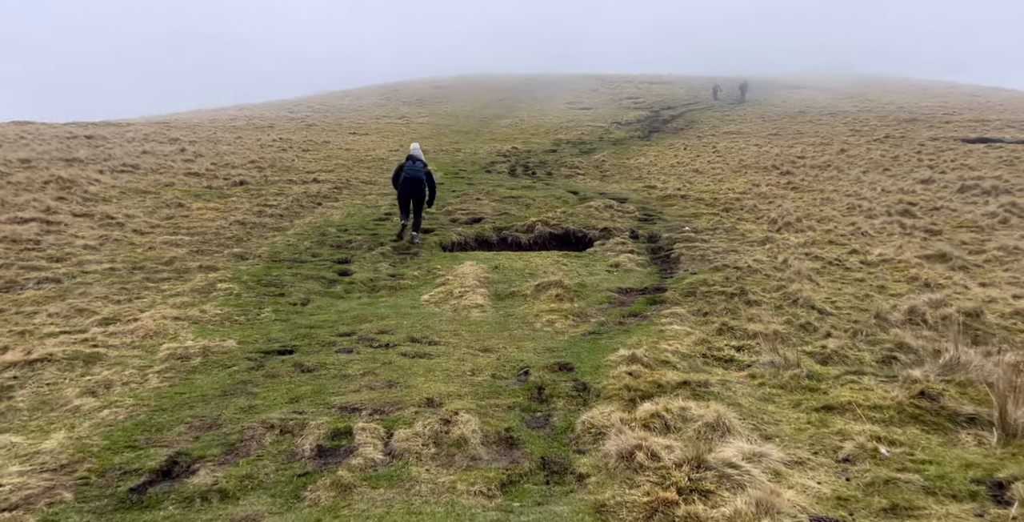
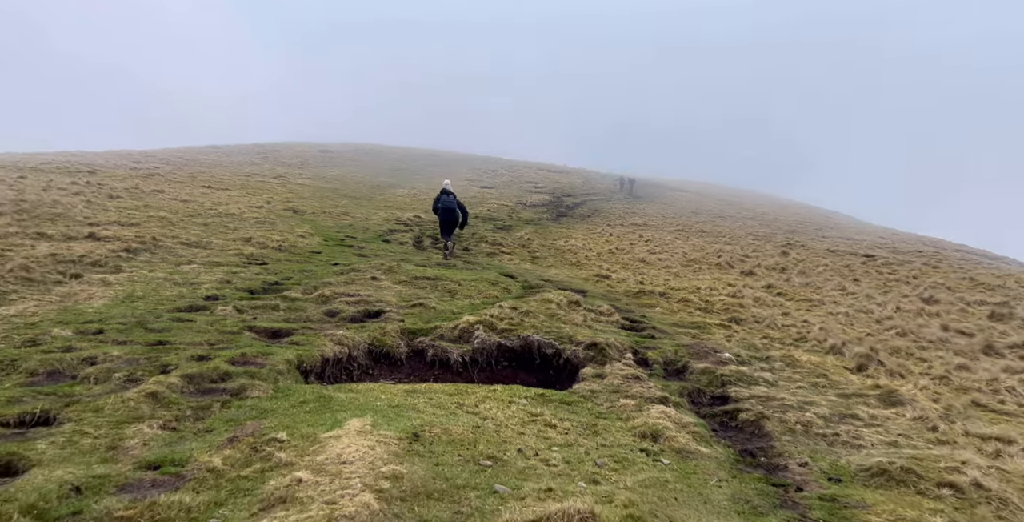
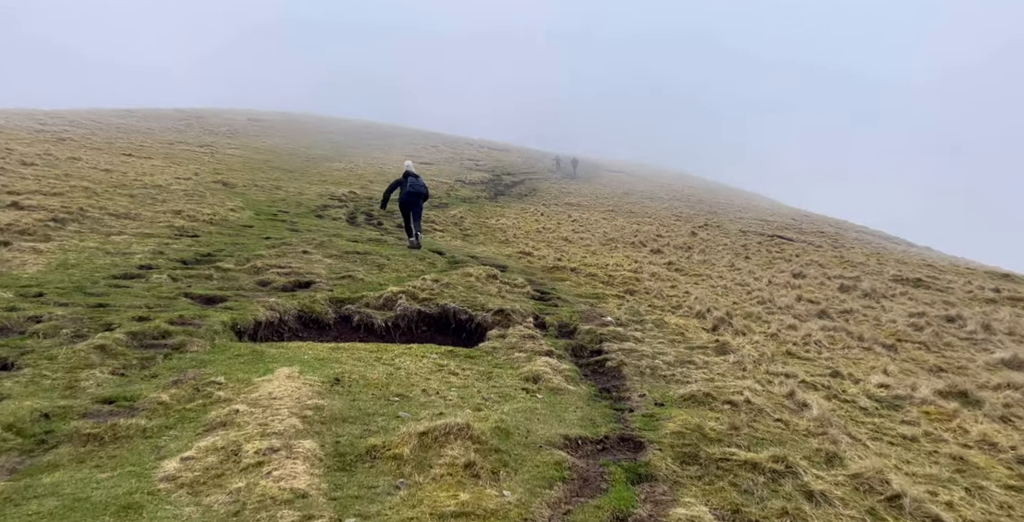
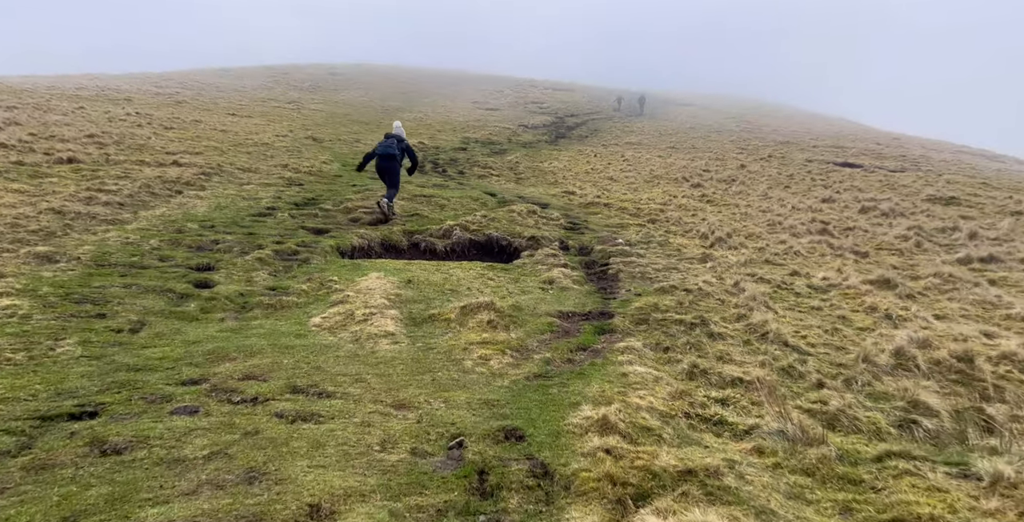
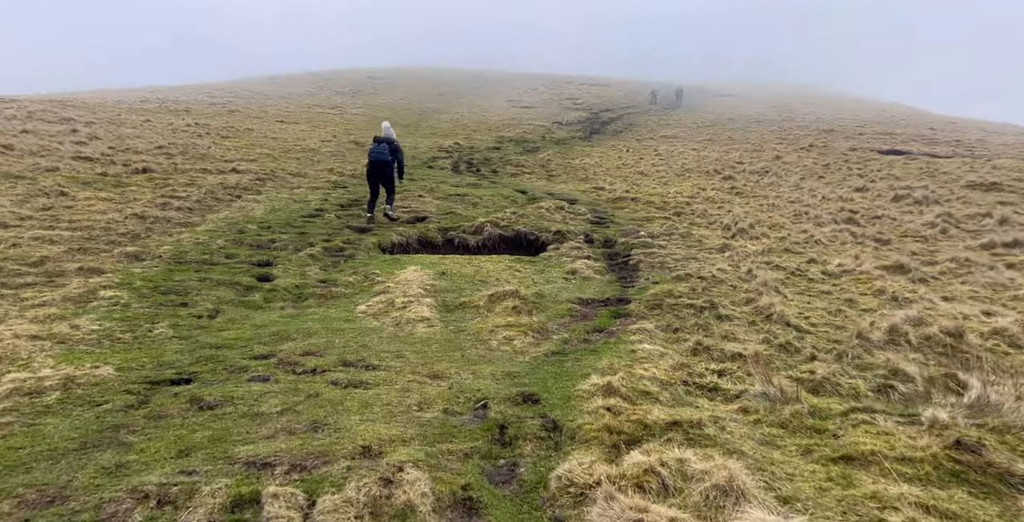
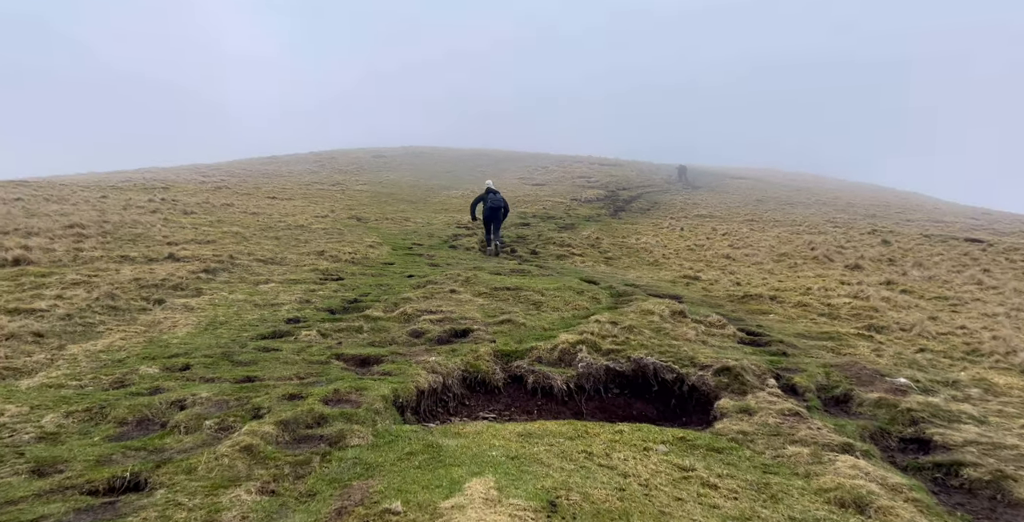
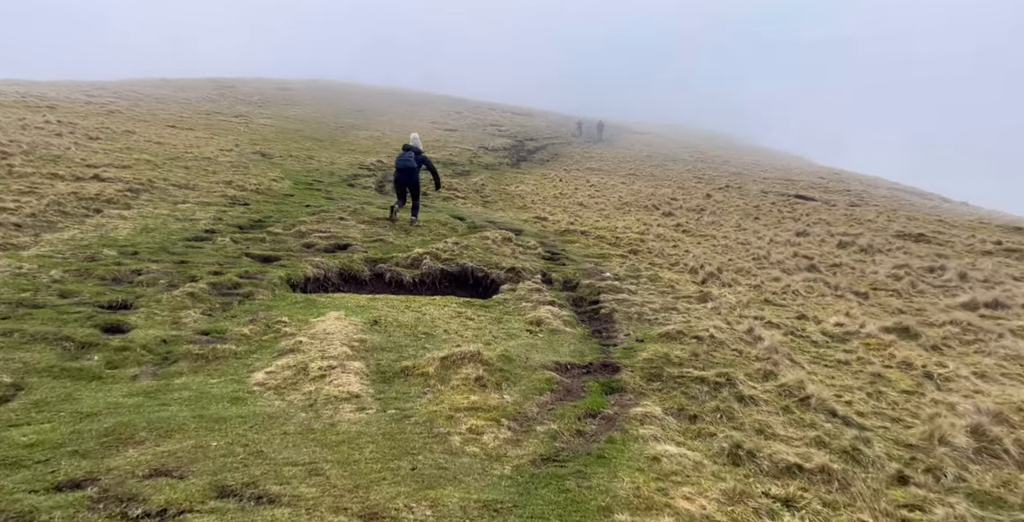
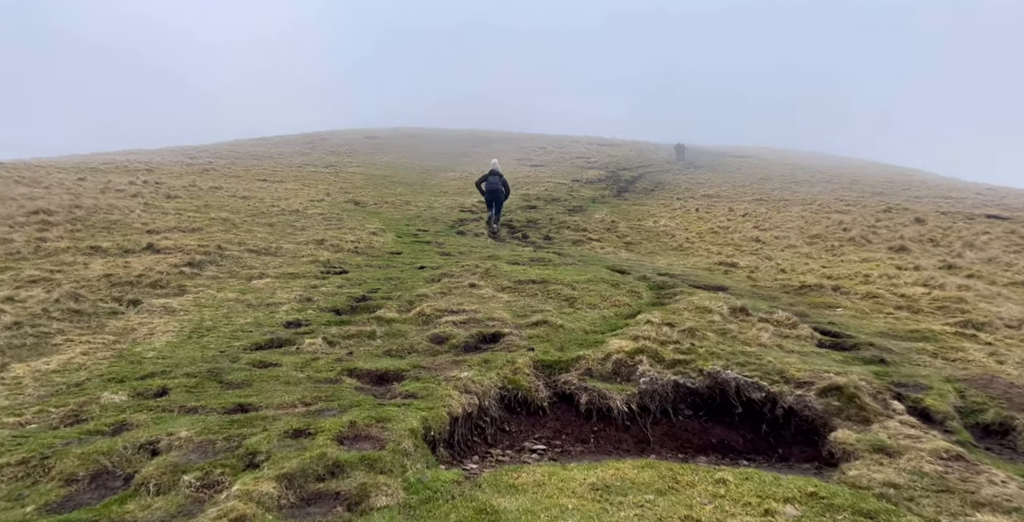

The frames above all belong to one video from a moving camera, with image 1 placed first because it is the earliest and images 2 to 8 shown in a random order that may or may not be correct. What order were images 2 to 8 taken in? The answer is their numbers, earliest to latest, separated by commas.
5, 4, 7, 3, 2, 6, 8
